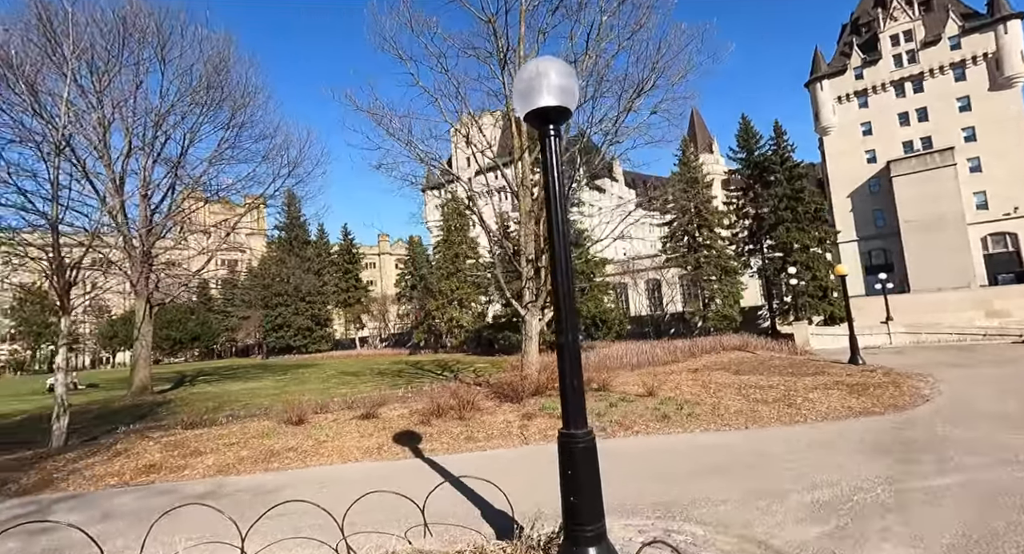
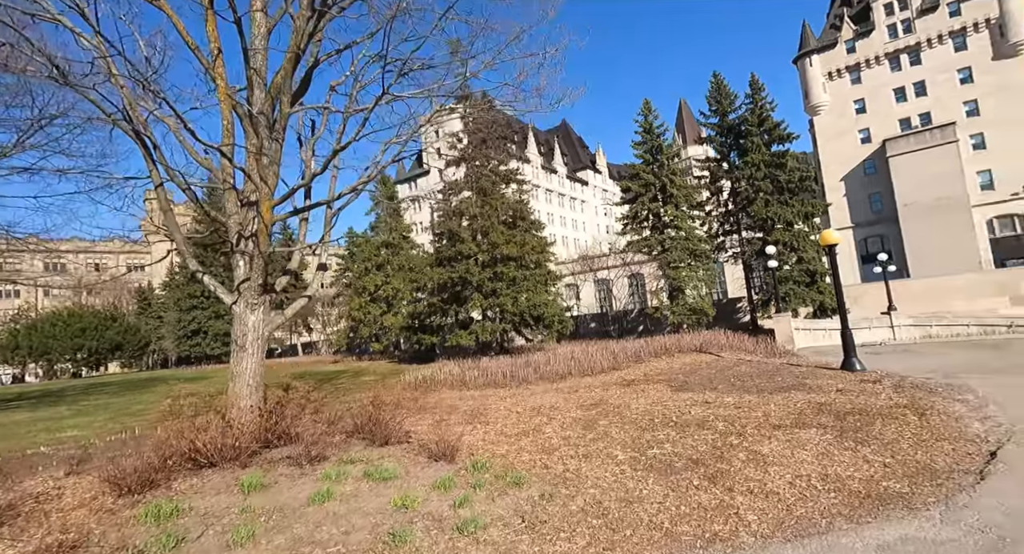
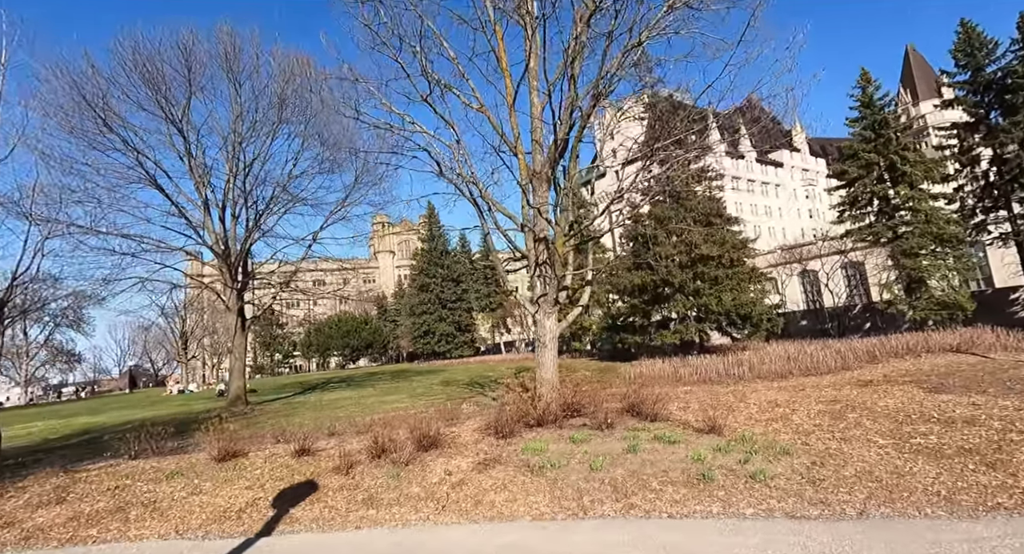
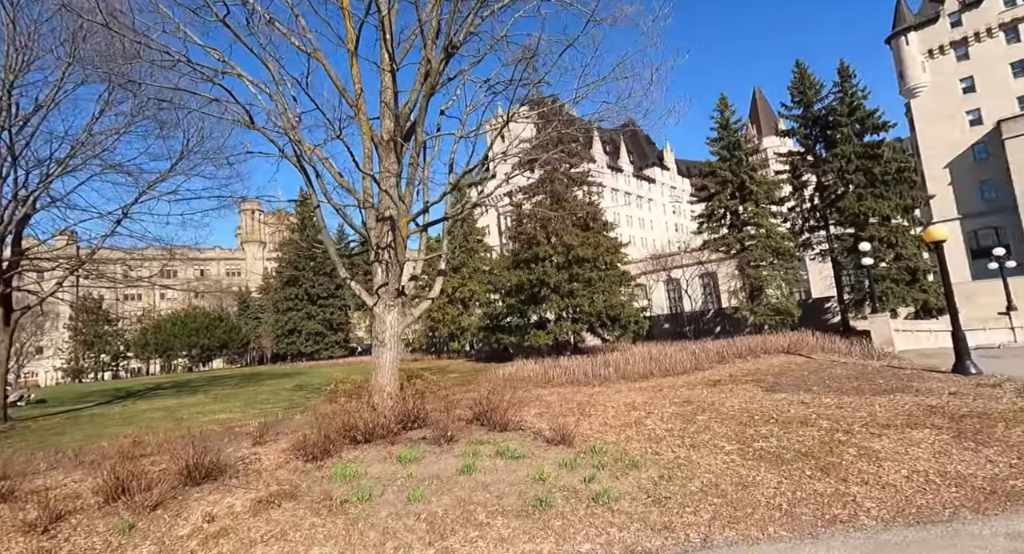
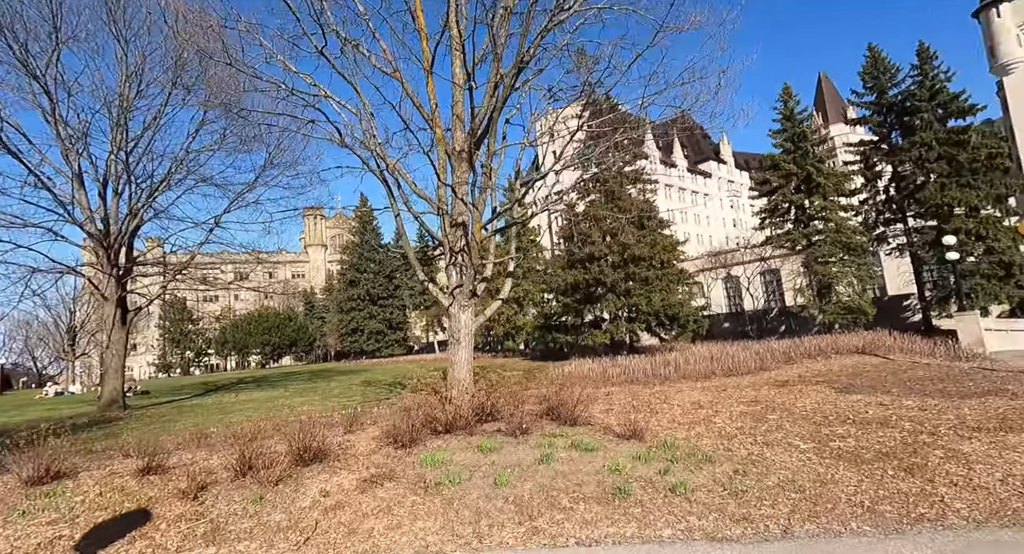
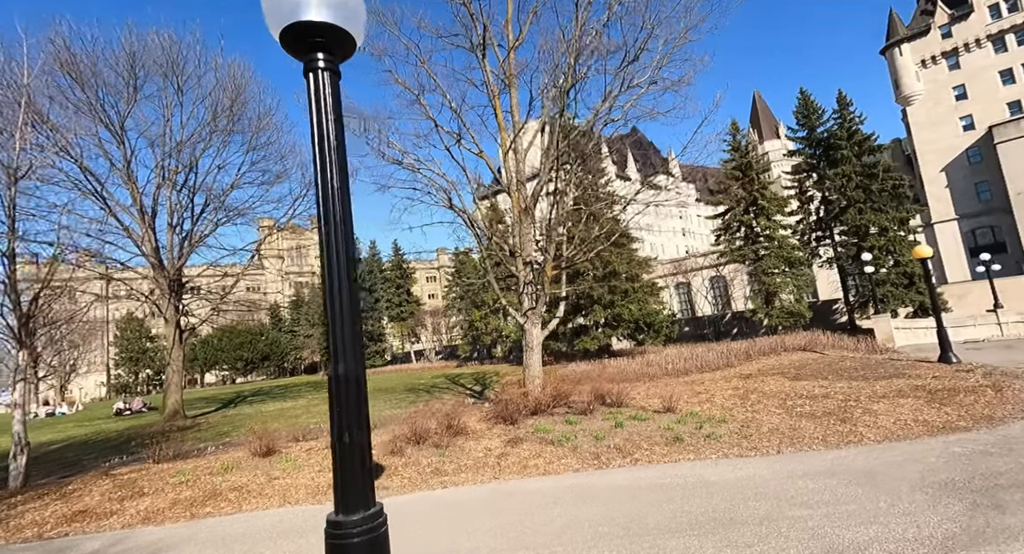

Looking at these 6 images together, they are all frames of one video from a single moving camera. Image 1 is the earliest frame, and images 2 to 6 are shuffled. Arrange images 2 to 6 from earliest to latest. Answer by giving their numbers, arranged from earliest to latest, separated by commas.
6, 3, 5, 4, 2
